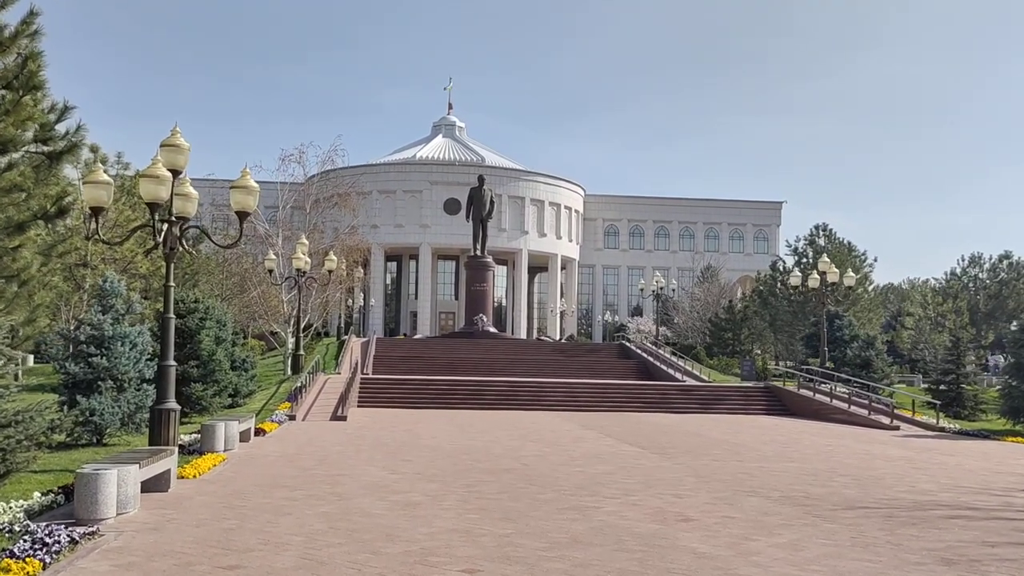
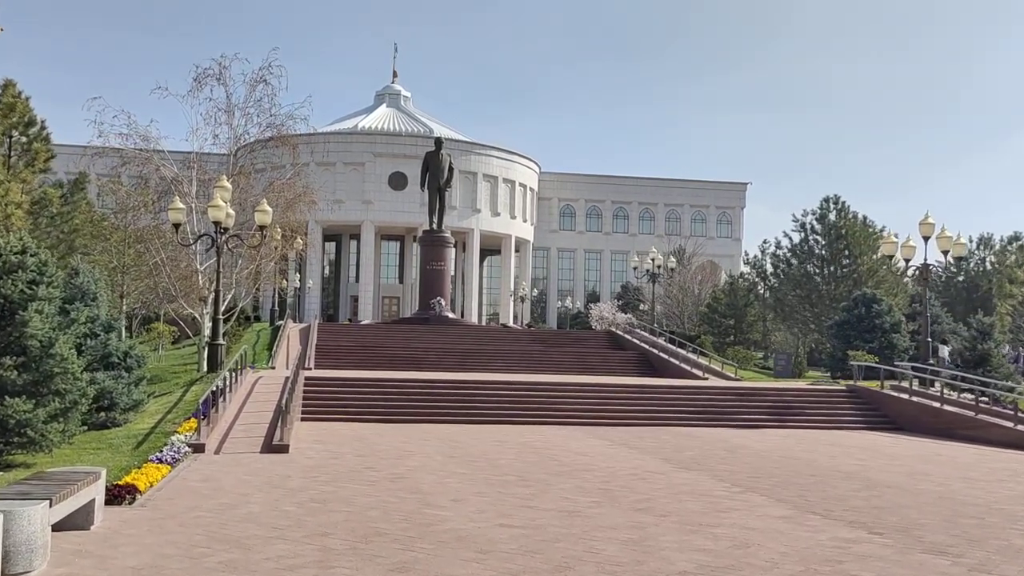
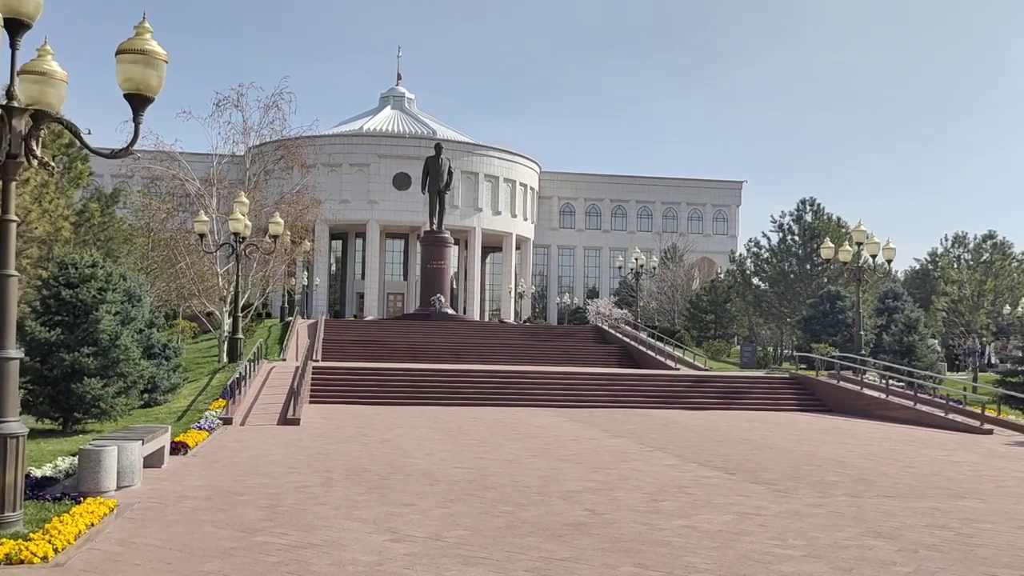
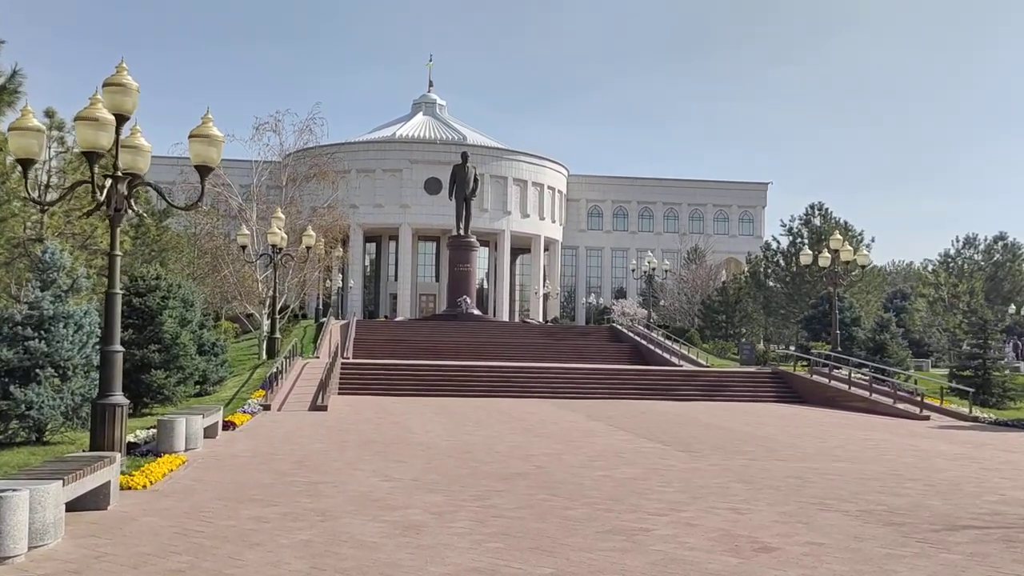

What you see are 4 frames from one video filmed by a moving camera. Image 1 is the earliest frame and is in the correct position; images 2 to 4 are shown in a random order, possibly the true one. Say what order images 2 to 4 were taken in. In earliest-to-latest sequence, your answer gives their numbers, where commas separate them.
4, 3, 2
